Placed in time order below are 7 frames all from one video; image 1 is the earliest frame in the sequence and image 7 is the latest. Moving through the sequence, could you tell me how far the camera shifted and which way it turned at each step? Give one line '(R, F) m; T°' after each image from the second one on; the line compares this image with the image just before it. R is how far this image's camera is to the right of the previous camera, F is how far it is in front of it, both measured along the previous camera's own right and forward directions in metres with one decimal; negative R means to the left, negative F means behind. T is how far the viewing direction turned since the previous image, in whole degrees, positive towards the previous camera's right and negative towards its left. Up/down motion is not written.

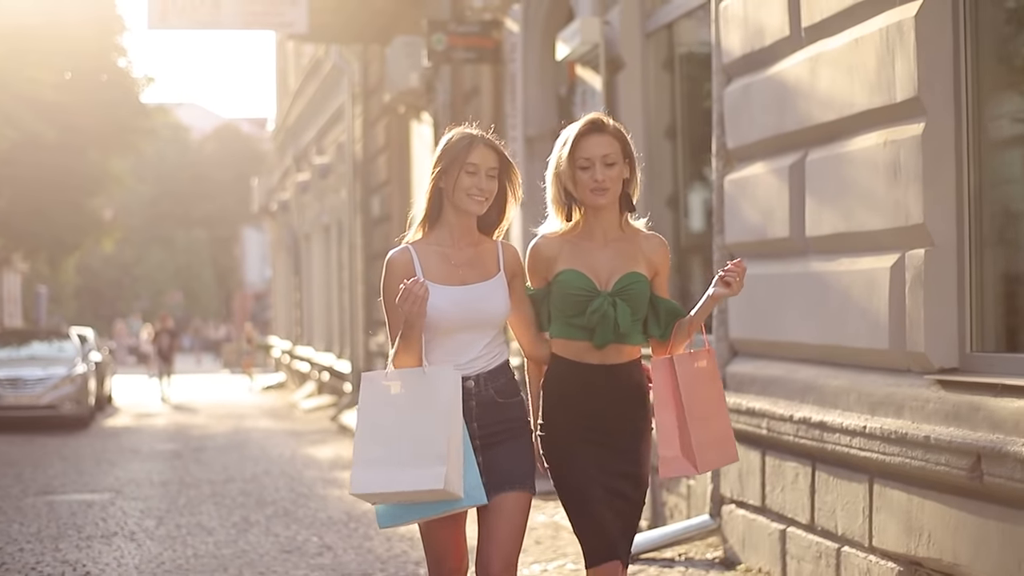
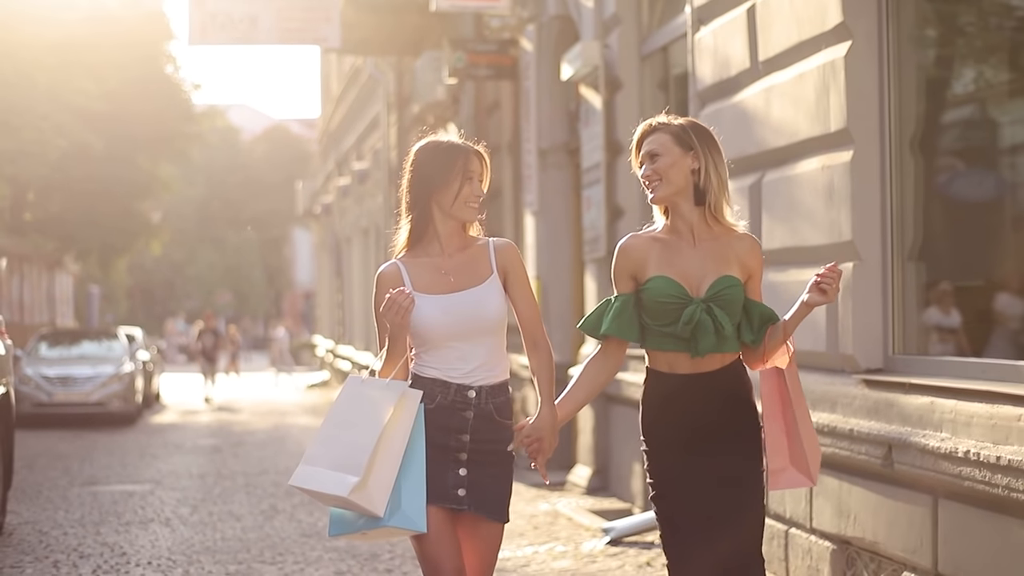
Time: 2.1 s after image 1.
(+0.3, -0.7) m; -2°
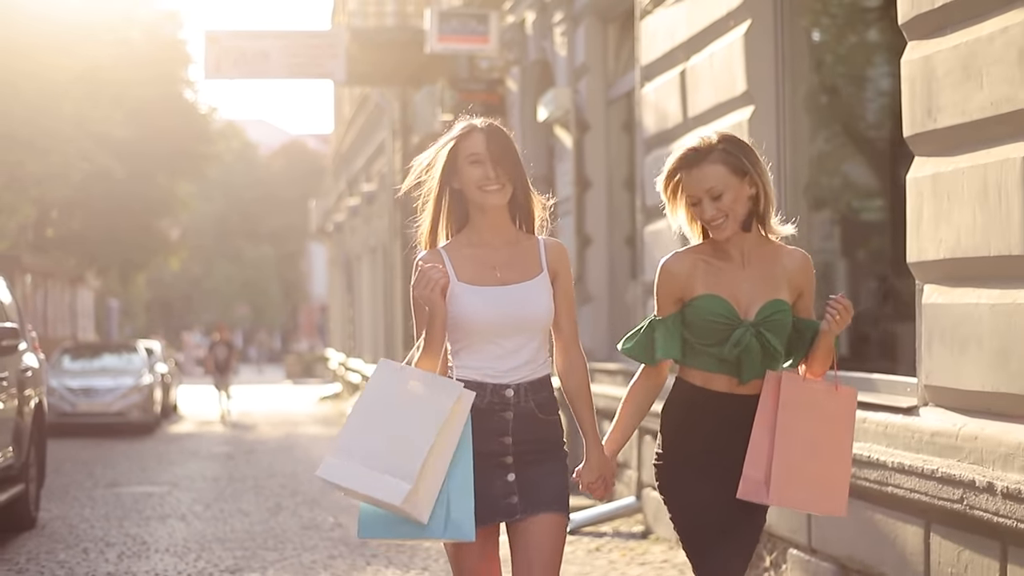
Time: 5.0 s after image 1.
(+0.3, -1.2) m; -1°
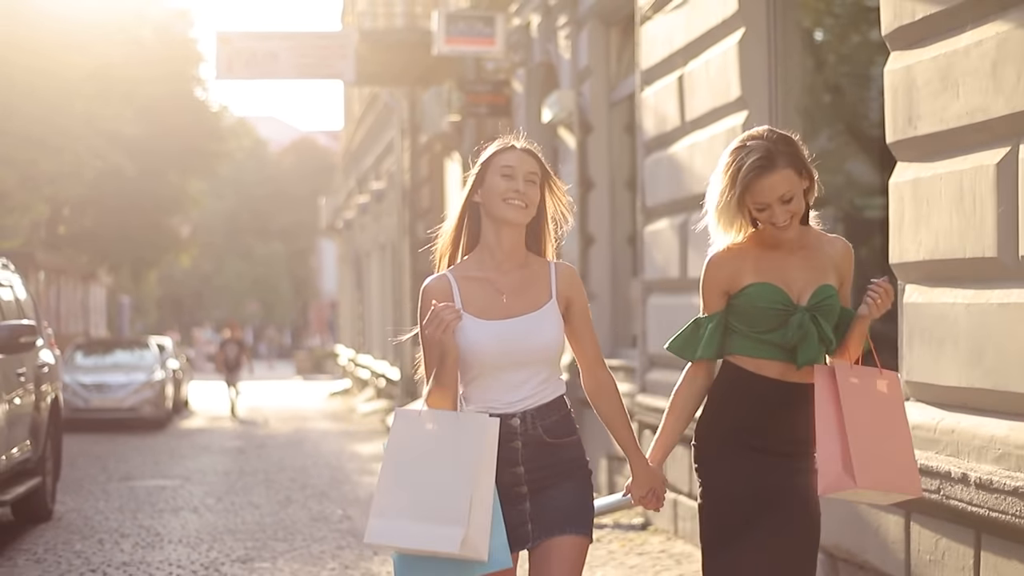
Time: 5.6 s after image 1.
(0.0, -0.3) m; 0°
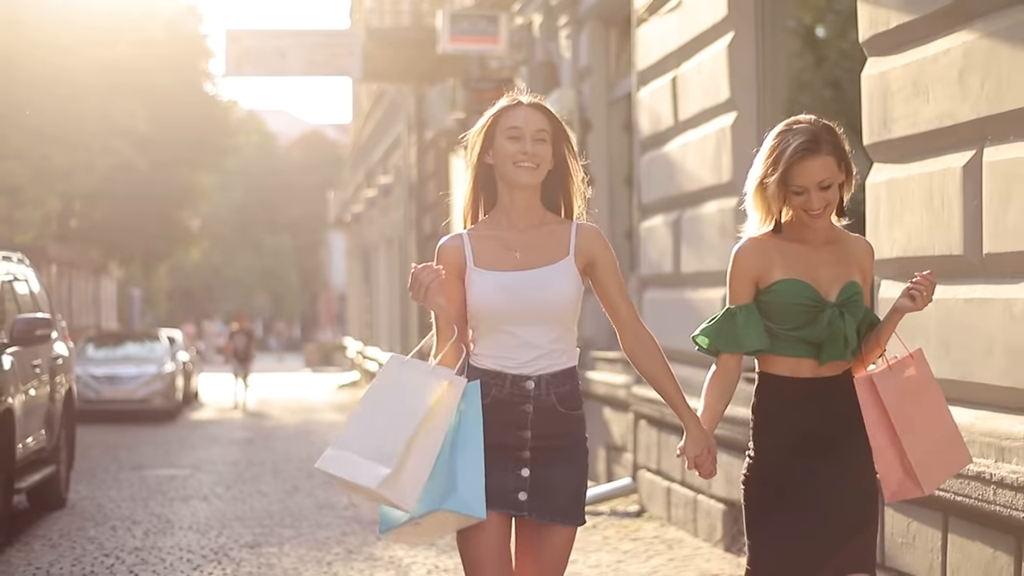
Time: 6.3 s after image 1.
(+0.1, -0.3) m; 0°
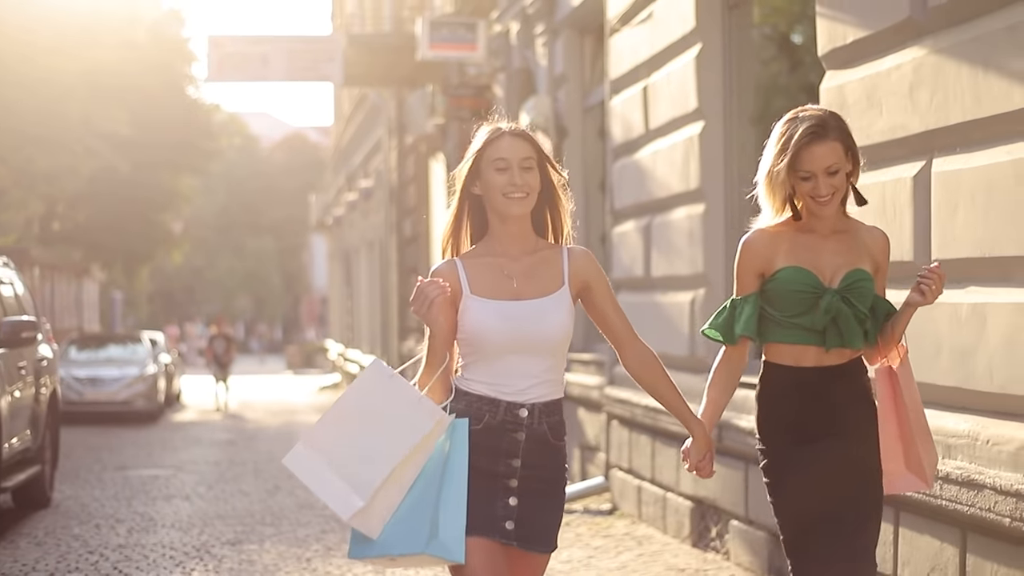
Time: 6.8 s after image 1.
(0.0, -0.2) m; +1°
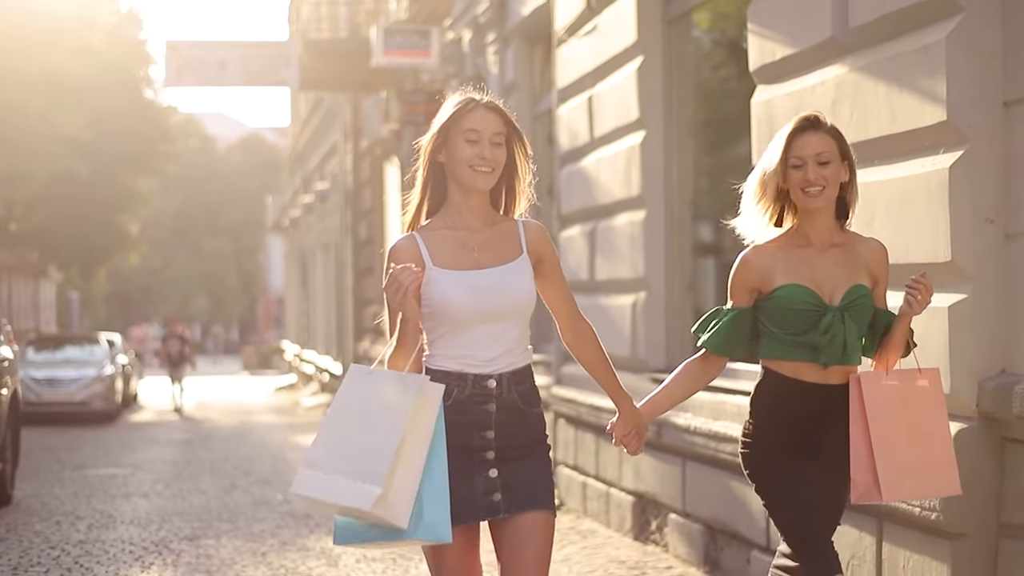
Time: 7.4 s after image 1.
(+0.1, -0.3) m; +2°
